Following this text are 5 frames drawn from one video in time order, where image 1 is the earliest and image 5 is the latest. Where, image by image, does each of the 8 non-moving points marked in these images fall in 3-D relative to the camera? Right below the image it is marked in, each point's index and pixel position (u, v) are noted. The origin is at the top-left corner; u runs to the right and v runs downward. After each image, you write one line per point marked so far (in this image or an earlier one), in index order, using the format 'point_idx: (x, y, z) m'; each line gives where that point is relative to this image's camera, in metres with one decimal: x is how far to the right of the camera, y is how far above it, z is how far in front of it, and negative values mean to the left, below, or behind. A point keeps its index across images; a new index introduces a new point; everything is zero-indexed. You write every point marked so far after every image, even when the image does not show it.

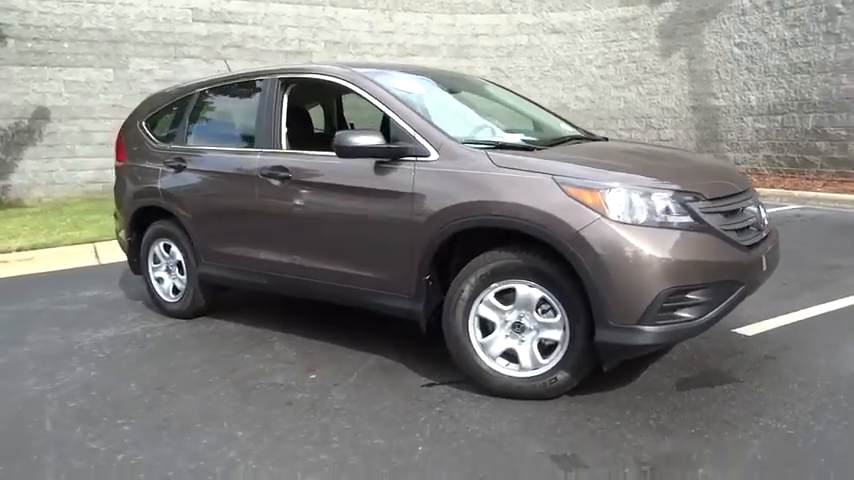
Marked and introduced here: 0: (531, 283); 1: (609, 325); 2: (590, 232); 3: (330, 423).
0: (+0.6, -0.3, +3.7) m
1: (+1.0, -0.5, +3.5) m
2: (+0.9, +0.1, +3.5) m
3: (-0.5, -1.0, +3.7) m
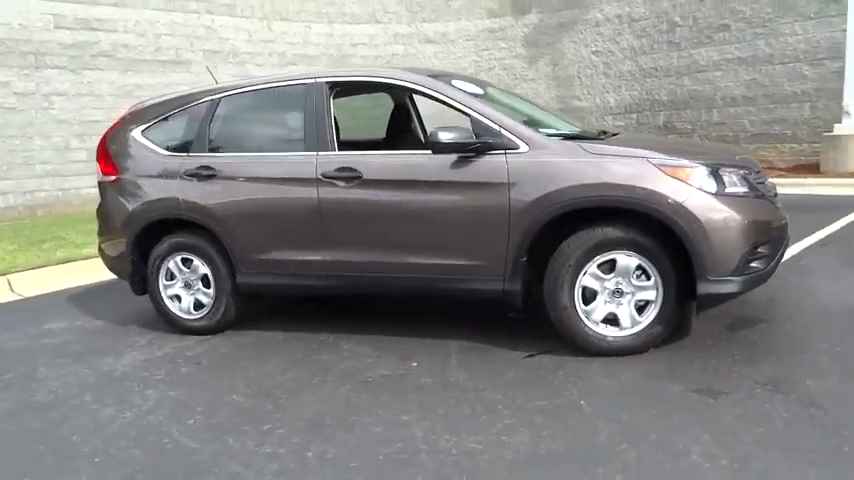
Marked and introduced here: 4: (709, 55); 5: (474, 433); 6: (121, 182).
0: (+1.3, -0.1, +4.3) m
1: (+1.8, -0.3, +4.2) m
2: (+1.7, +0.2, +4.2) m
3: (+0.3, -1.0, +4.0) m
4: (+6.0, +3.9, +13.9) m
5: (+0.3, -1.0, +3.5) m
6: (-2.7, +0.5, +5.8) m
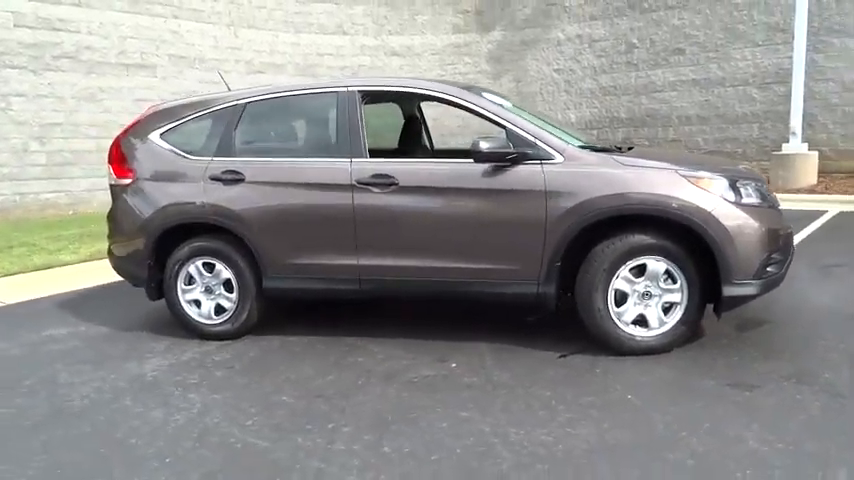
0: (+1.6, -0.1, +4.6) m
1: (+2.1, -0.3, +4.6) m
2: (+2.0, +0.2, +4.5) m
3: (+0.7, -1.0, +4.2) m
4: (+5.3, +3.7, +14.7) m
5: (+0.6, -1.1, +3.7) m
6: (-2.5, +0.5, +5.7) m
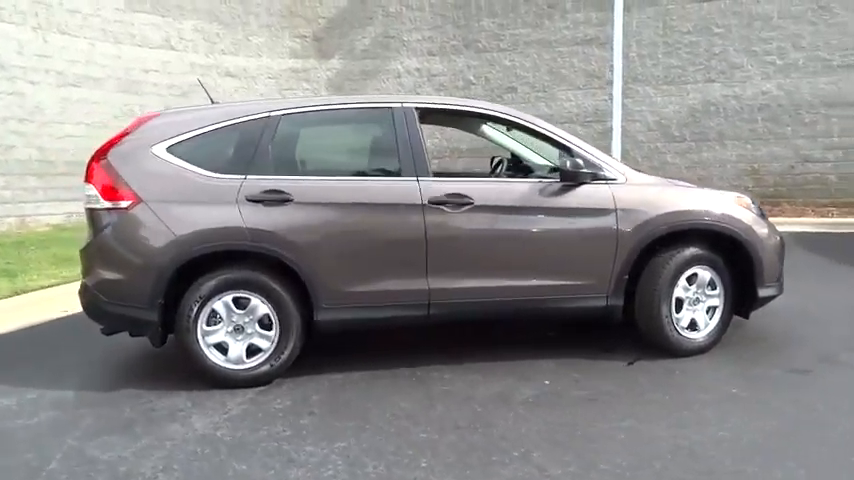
0: (+2.2, -0.2, +5.2) m
1: (+2.7, -0.4, +5.3) m
2: (+2.6, +0.1, +5.3) m
3: (+1.5, -1.1, +4.4) m
4: (+1.8, +3.1, +16.1) m
5: (+1.7, -1.1, +4.0) m
6: (-2.1, +0.2, +4.7) m
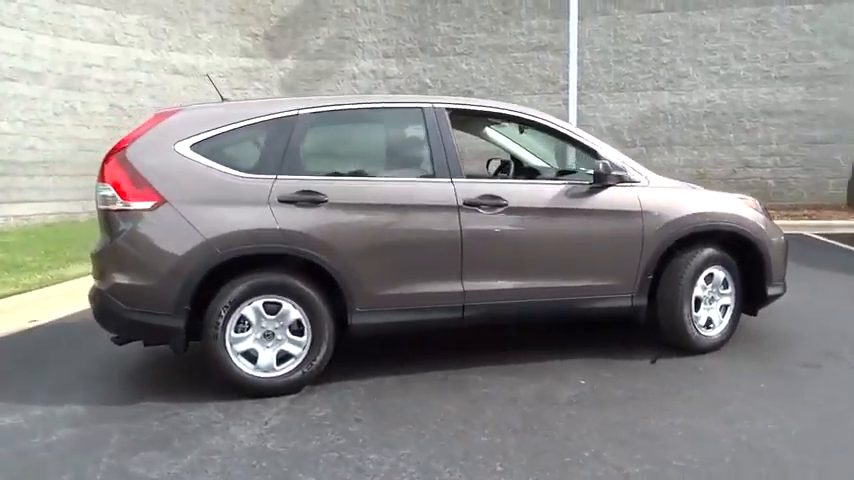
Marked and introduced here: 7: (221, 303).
0: (+2.4, -0.2, +5.4) m
1: (+2.9, -0.4, +5.6) m
2: (+2.7, +0.1, +5.5) m
3: (+1.8, -1.1, +4.5) m
4: (+0.7, +3.1, +16.2) m
5: (+2.0, -1.1, +4.1) m
6: (-1.8, +0.2, +4.4) m
7: (-1.4, -0.4, +4.5) m
